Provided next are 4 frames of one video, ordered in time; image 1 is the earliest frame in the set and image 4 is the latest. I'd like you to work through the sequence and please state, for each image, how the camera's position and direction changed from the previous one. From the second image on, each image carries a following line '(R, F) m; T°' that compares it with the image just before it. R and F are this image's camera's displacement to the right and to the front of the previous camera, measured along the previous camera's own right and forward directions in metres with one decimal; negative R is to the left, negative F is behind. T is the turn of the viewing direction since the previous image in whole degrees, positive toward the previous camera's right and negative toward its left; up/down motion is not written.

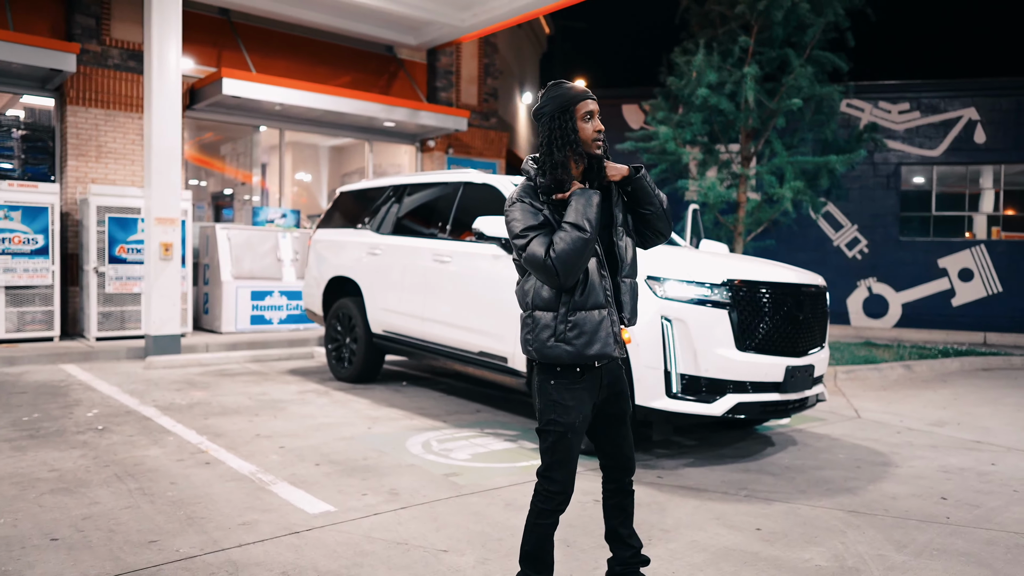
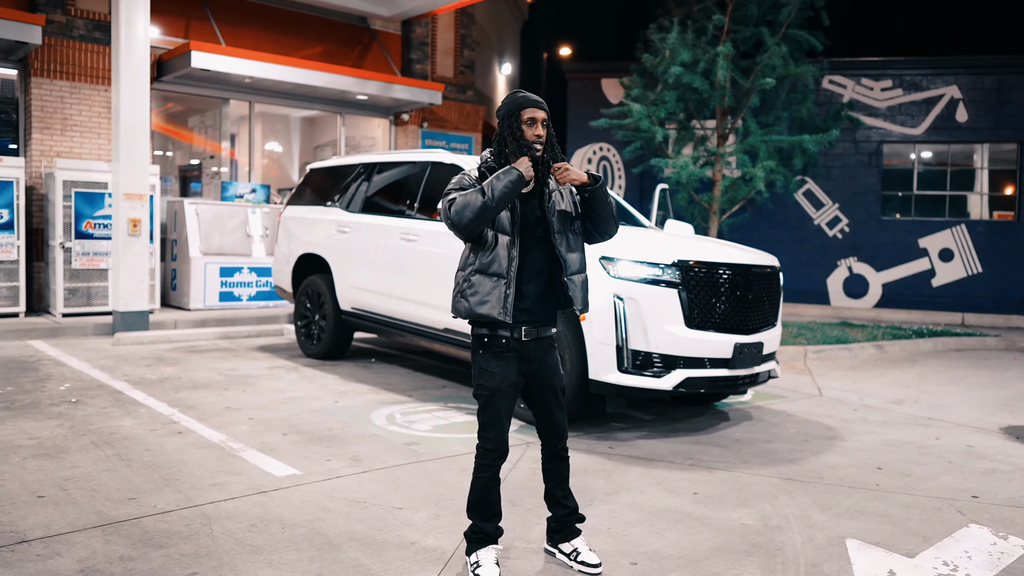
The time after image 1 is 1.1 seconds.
(+0.1, -0.4) m; +2°
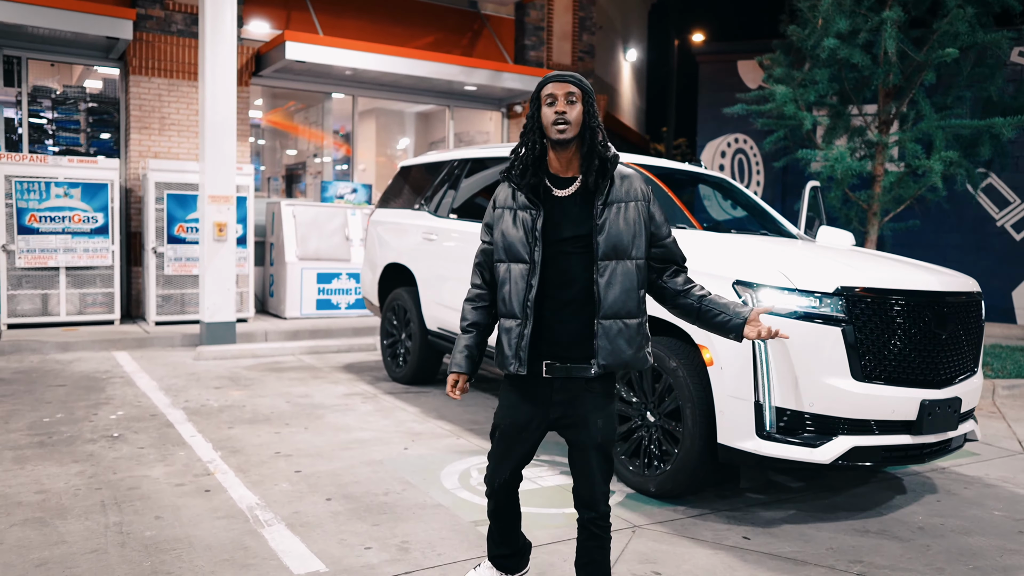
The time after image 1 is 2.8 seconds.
(+0.1, +1.3) m; -9°
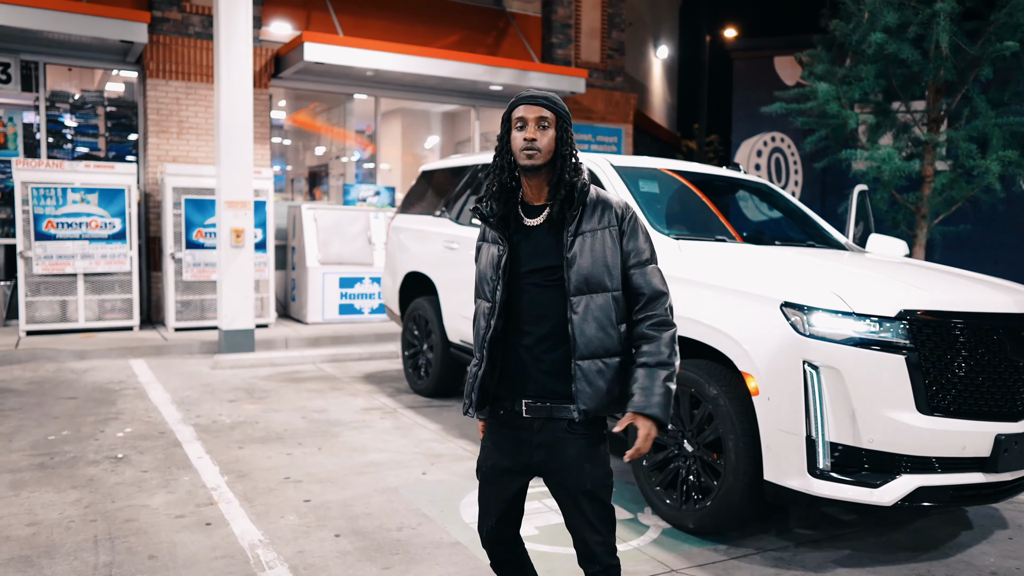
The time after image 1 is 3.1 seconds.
(0.0, +0.4) m; -2°
